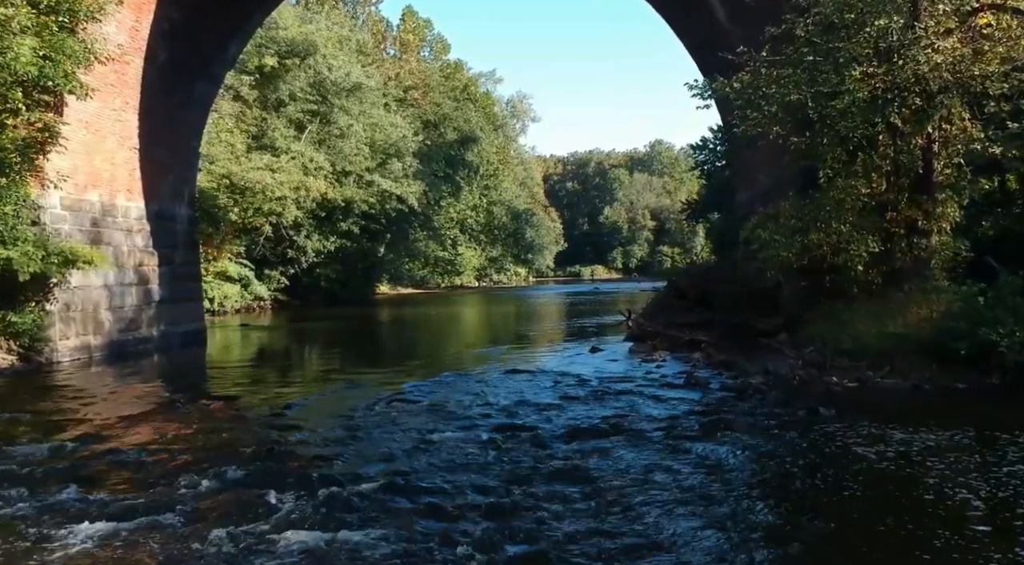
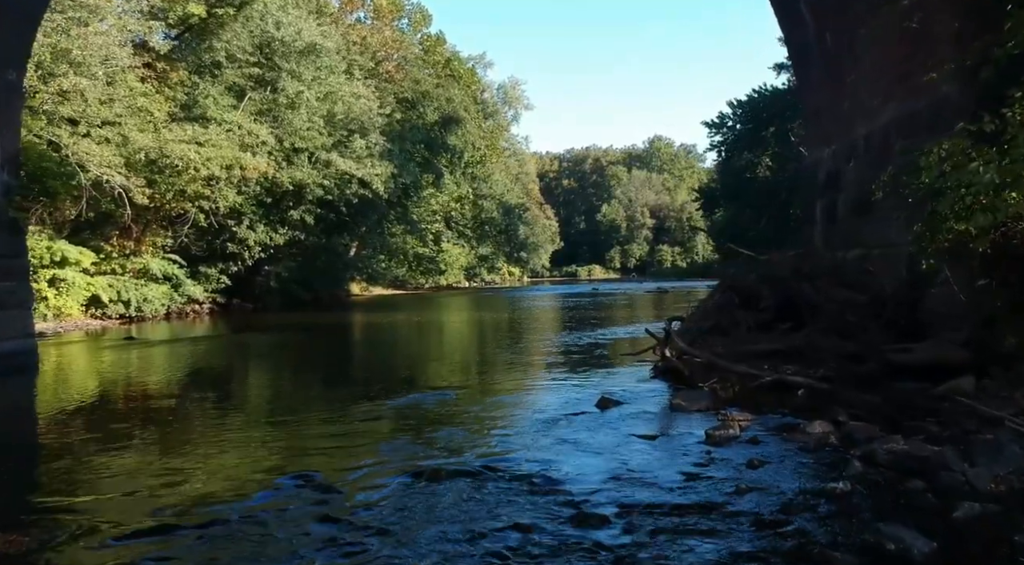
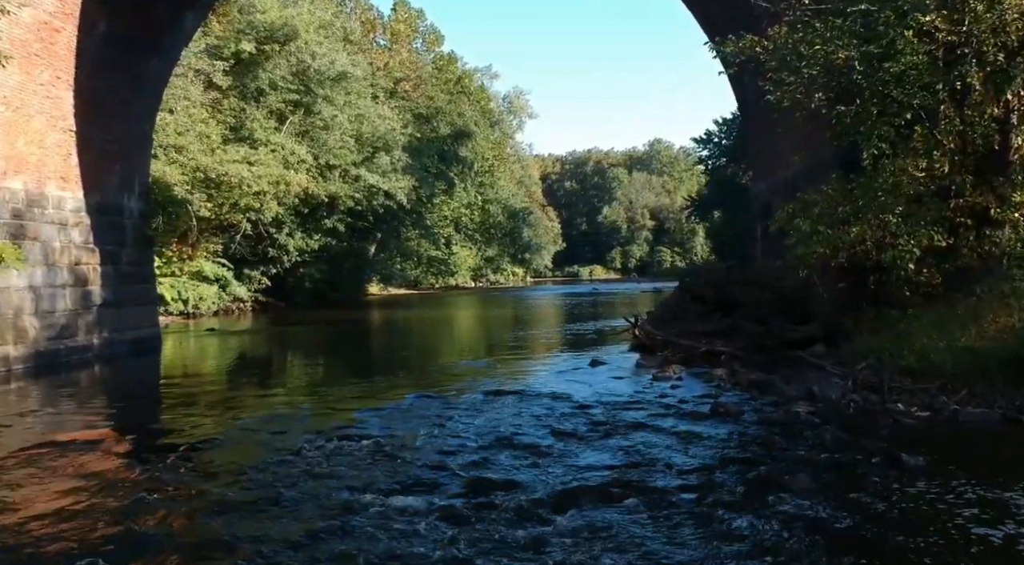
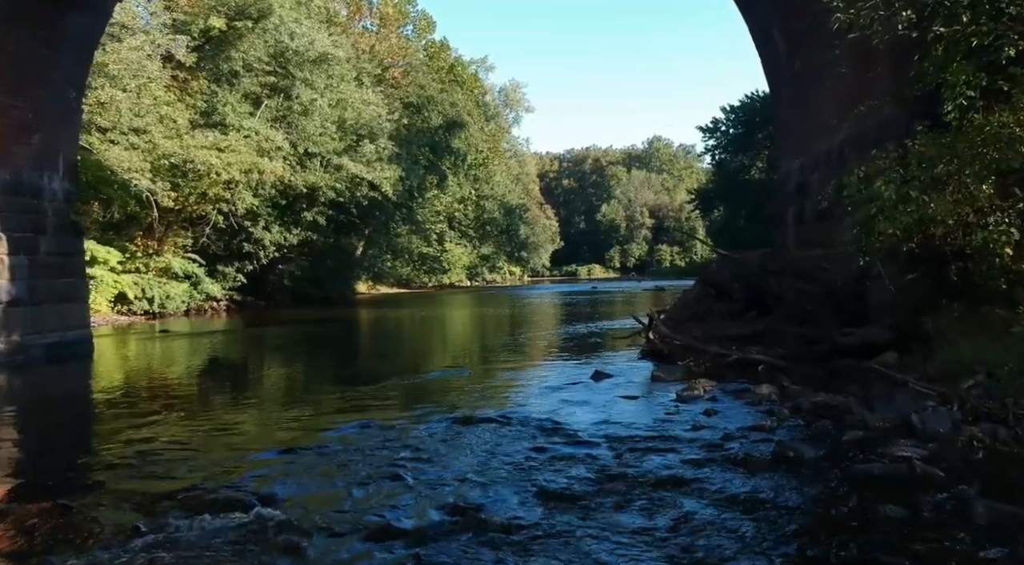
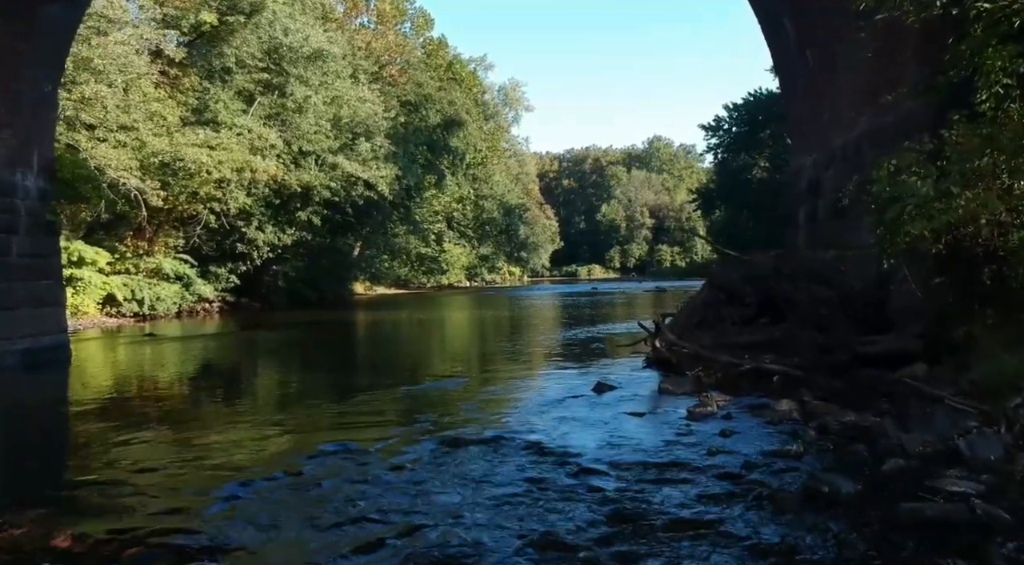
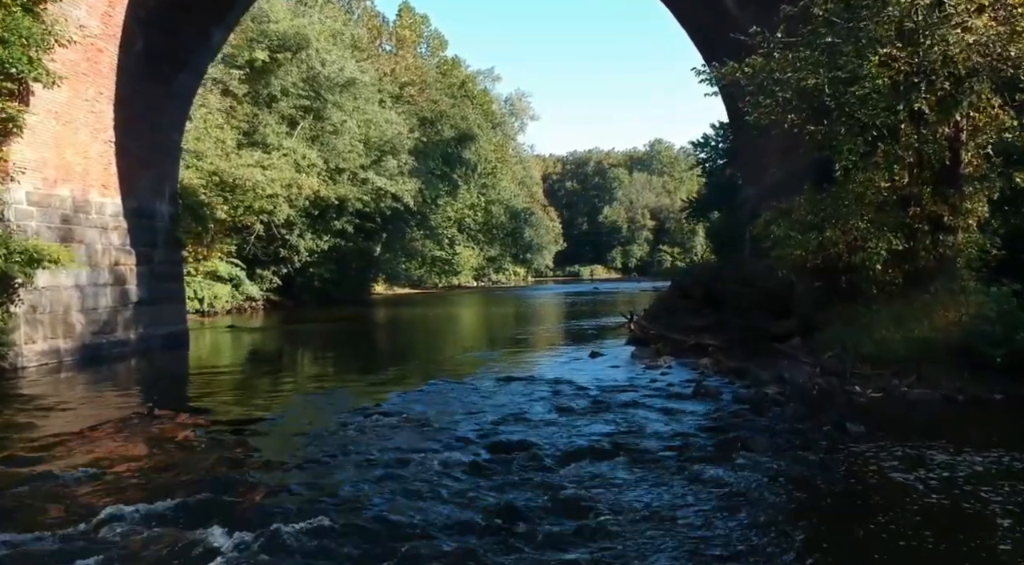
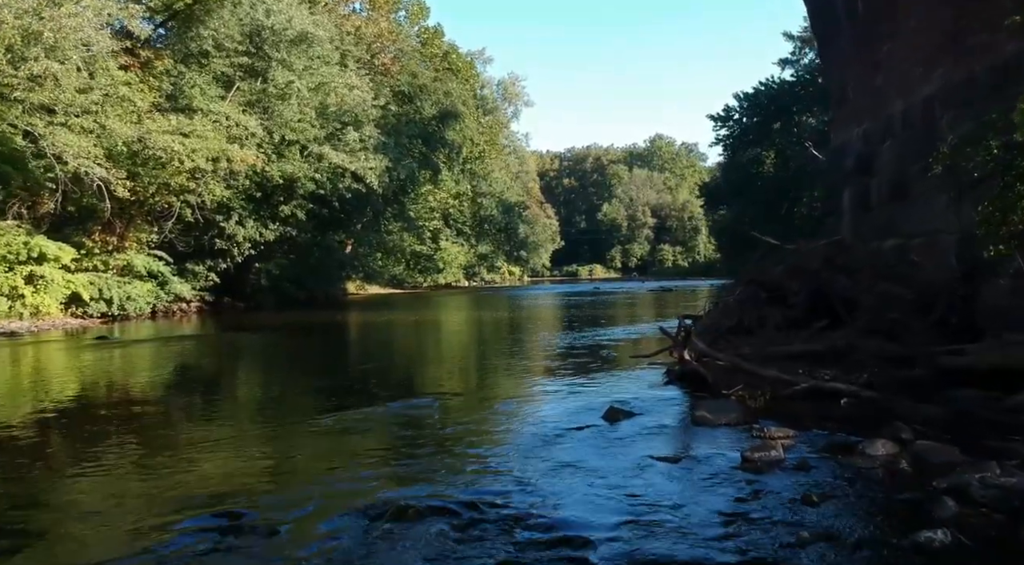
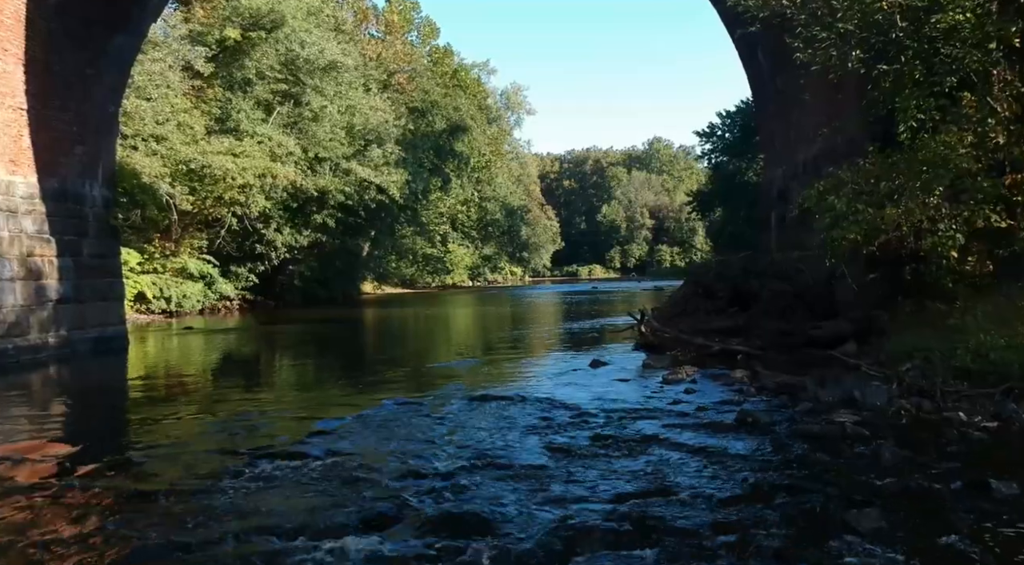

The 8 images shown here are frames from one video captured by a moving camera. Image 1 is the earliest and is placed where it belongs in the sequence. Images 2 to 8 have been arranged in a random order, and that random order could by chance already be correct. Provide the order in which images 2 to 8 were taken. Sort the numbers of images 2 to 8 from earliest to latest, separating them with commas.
6, 3, 8, 4, 5, 2, 7
